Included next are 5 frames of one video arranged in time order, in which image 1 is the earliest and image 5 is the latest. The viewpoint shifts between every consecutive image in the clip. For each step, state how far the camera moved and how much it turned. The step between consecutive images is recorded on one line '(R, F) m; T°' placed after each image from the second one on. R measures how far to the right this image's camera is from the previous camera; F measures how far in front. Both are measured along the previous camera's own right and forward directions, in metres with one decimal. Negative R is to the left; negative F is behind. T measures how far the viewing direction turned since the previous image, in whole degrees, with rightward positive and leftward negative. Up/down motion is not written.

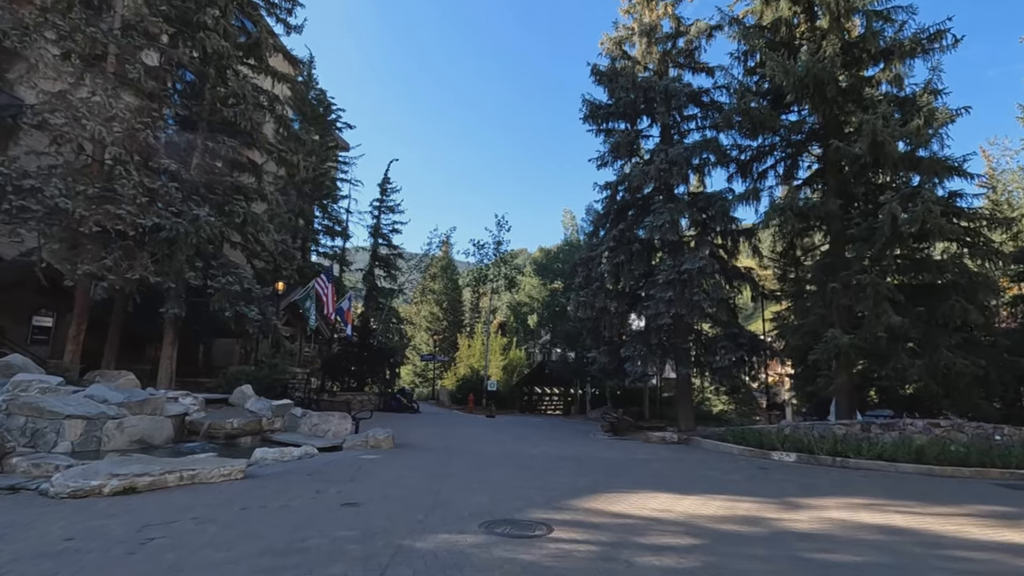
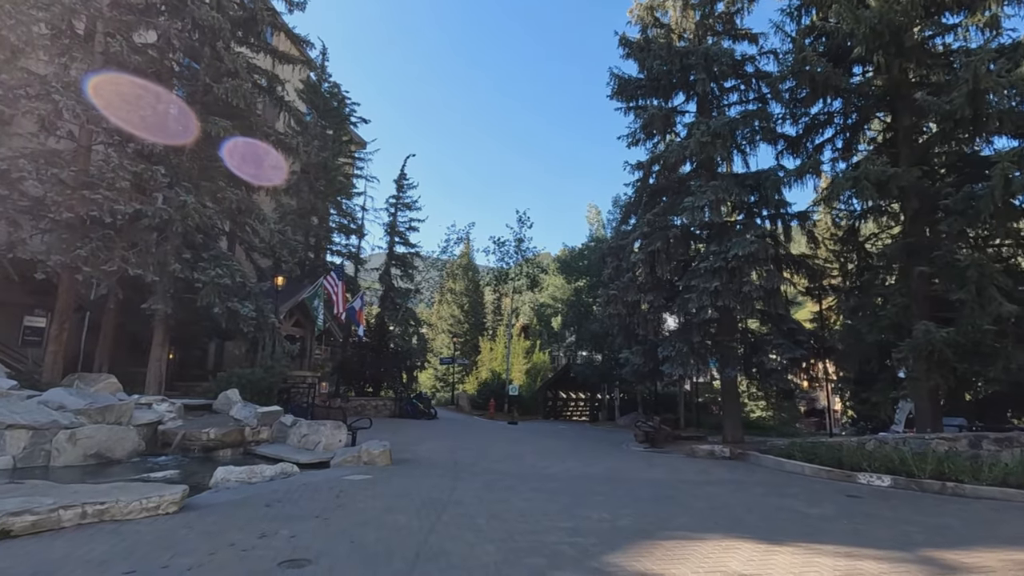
(+0.1, +1.9) m; -3°
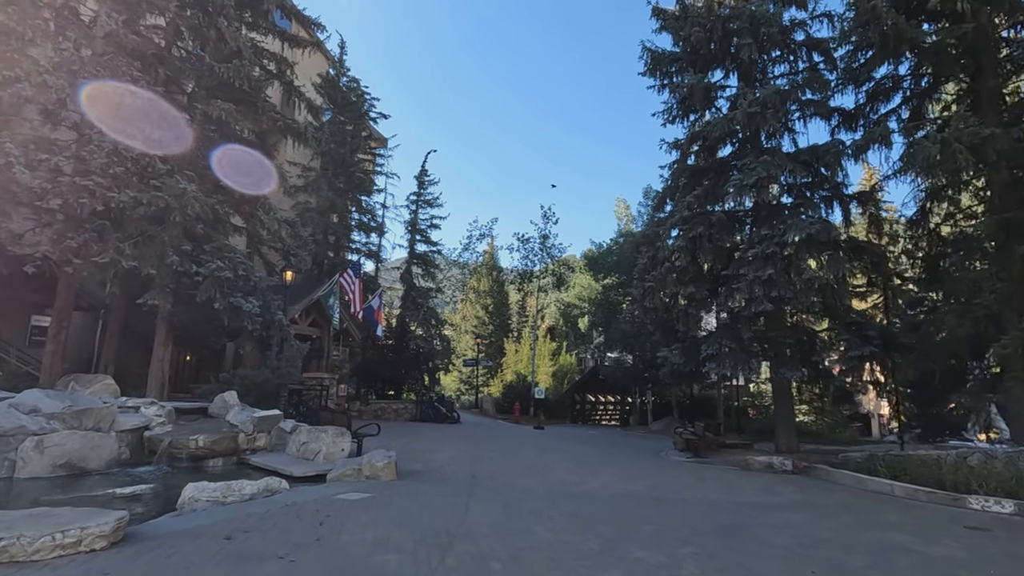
(0.0, +1.4) m; -3°
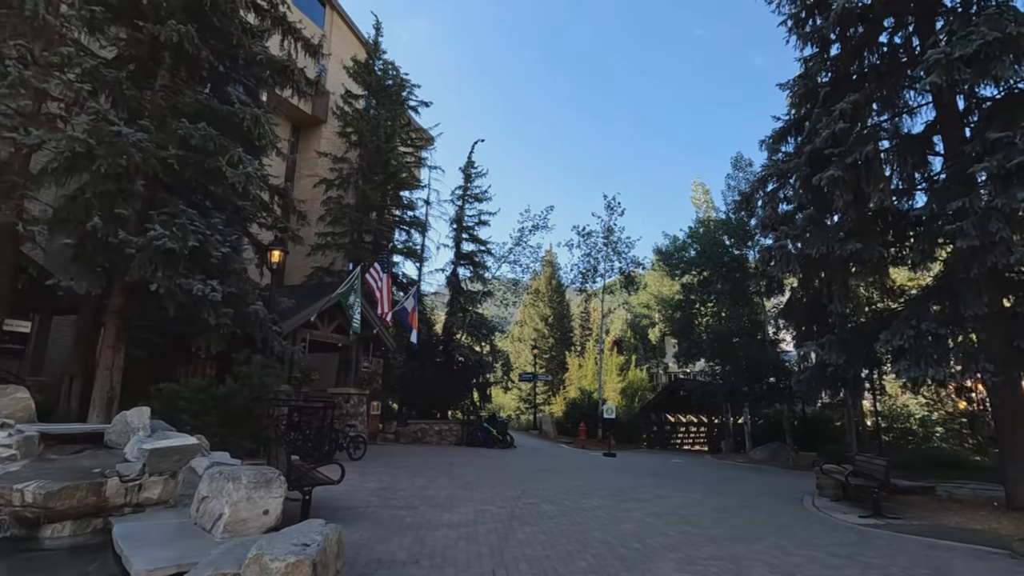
(+0.1, +4.4) m; -7°
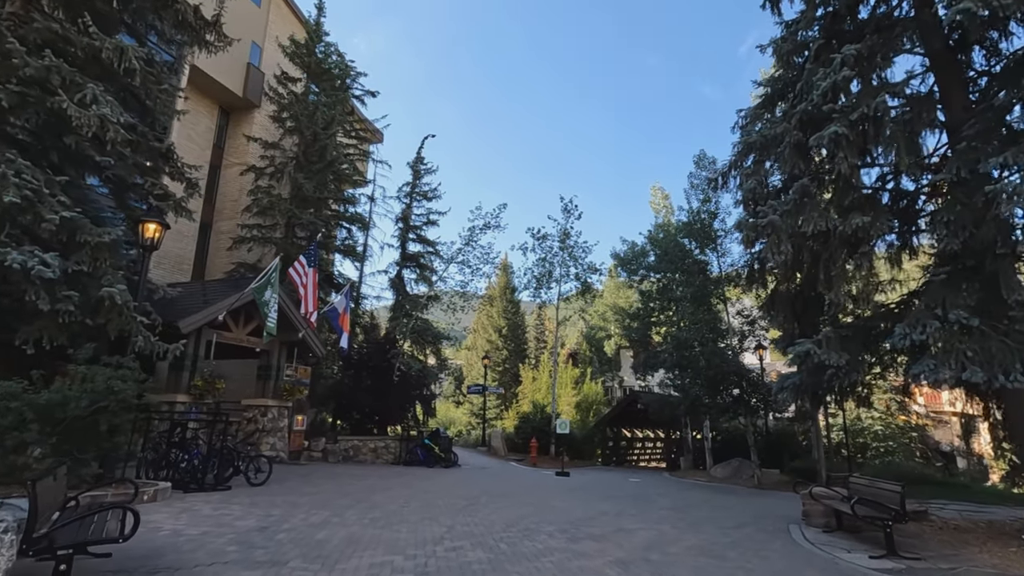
(+0.4, +2.0) m; +5°
